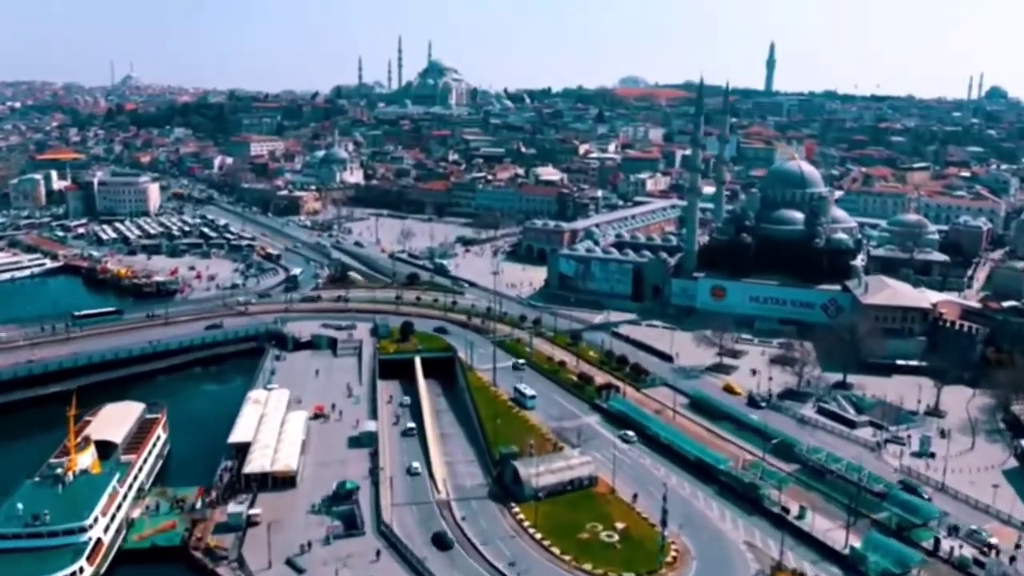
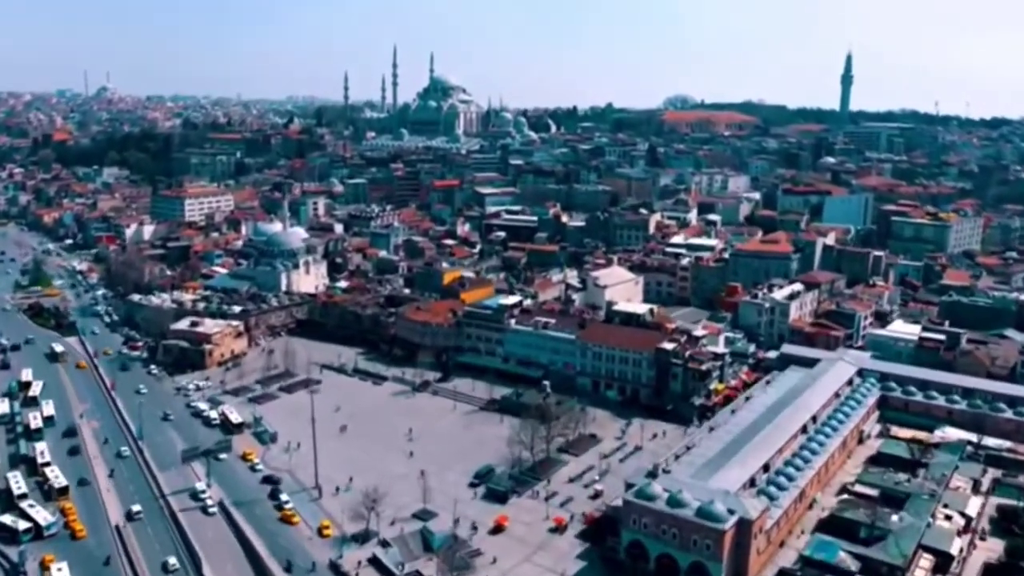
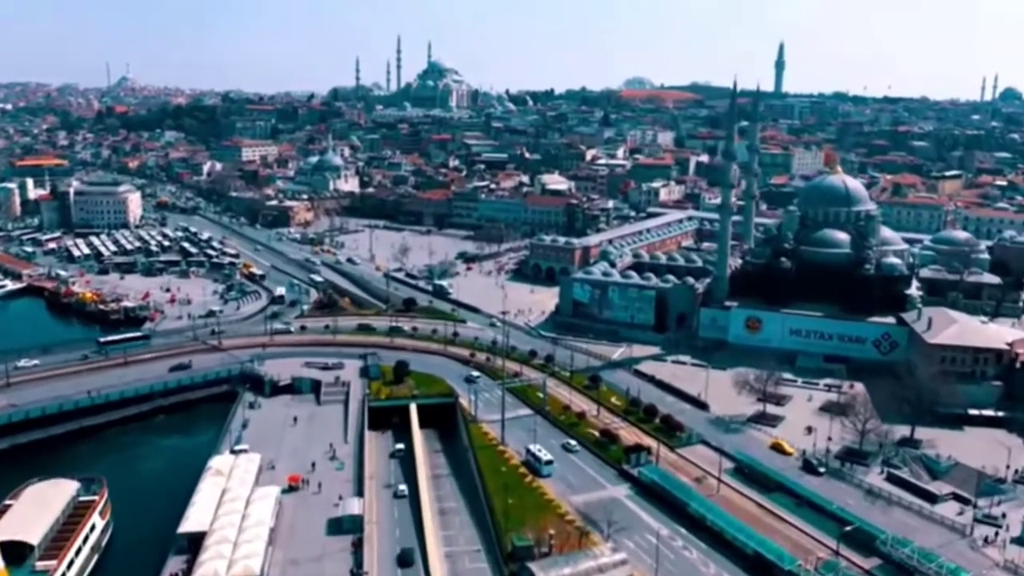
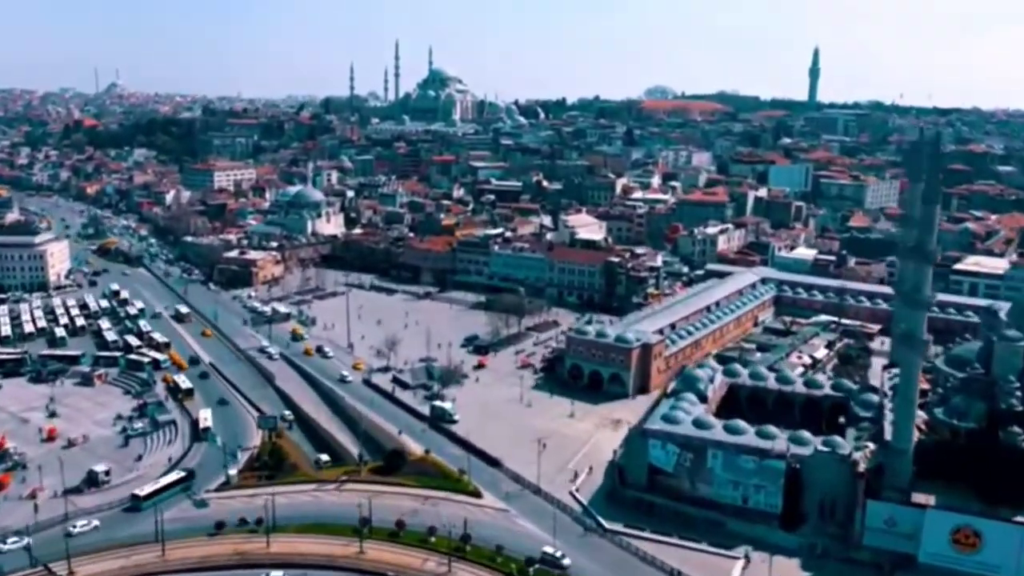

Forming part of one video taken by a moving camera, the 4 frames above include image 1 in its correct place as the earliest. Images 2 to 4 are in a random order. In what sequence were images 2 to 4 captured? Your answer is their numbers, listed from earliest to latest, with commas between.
3, 4, 2
